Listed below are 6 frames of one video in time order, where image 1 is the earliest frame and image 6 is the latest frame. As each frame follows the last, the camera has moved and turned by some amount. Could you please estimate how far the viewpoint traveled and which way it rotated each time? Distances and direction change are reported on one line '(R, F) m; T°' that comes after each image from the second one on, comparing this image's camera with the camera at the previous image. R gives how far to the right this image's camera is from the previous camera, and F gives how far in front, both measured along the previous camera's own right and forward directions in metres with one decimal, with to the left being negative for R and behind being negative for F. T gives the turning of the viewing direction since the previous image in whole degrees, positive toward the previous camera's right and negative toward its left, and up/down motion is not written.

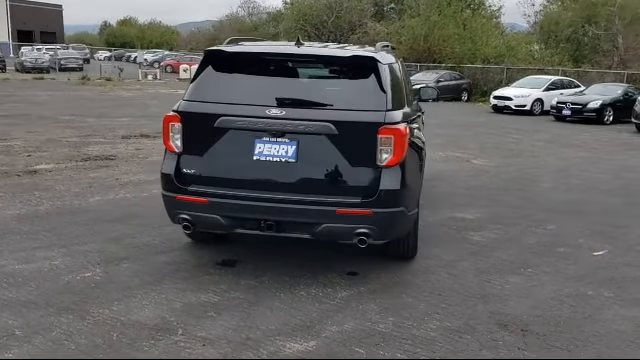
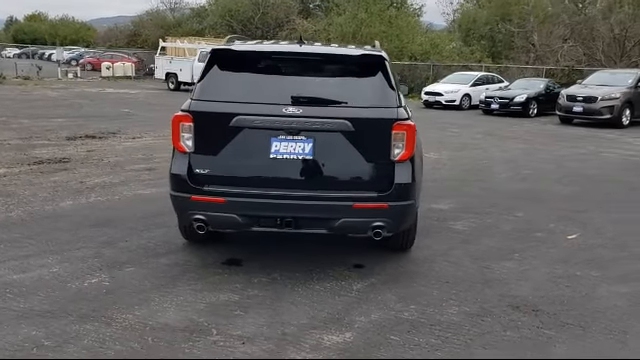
(-0.8, -0.1) m; +7°
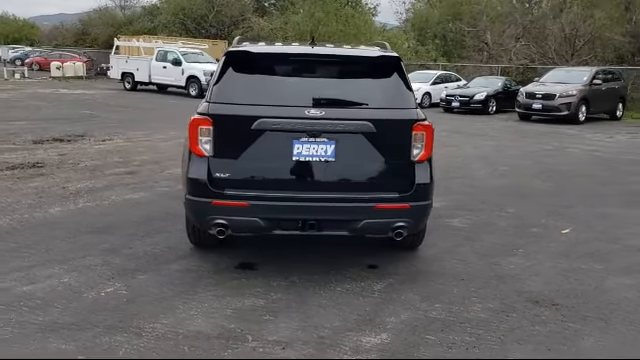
(-0.6, 0.0) m; +5°
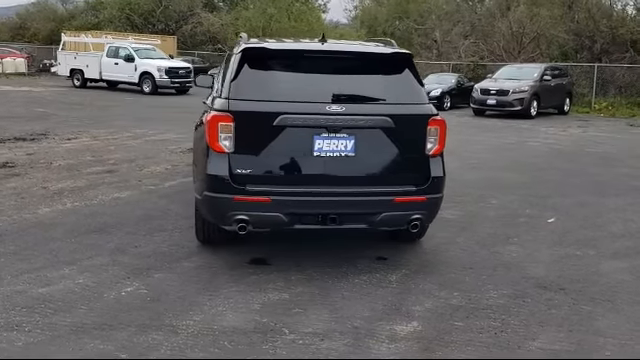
(-0.6, -0.1) m; +5°
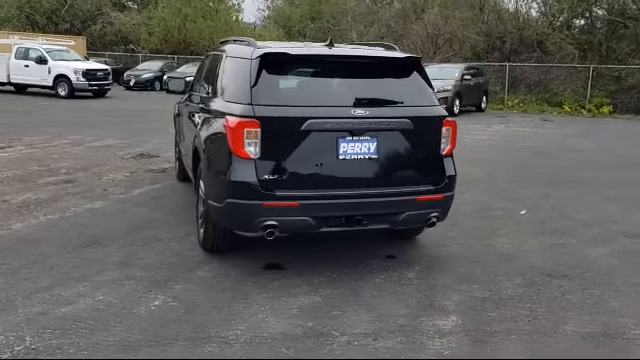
(-1.0, 0.0) m; +9°
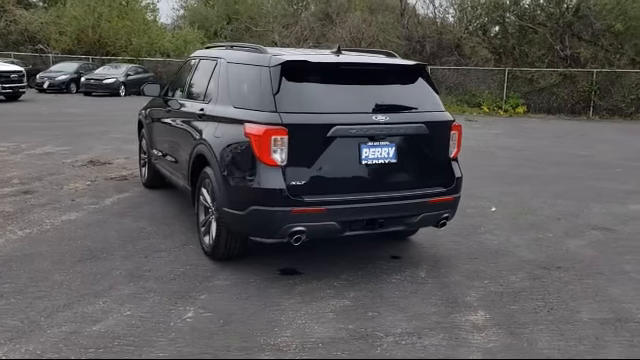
(-1.0, 0.0) m; +8°
